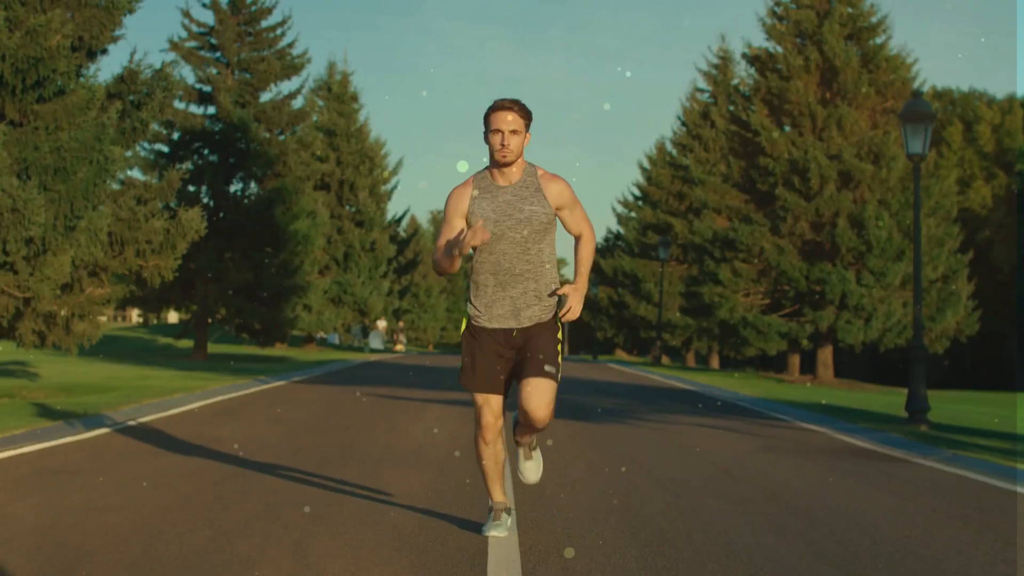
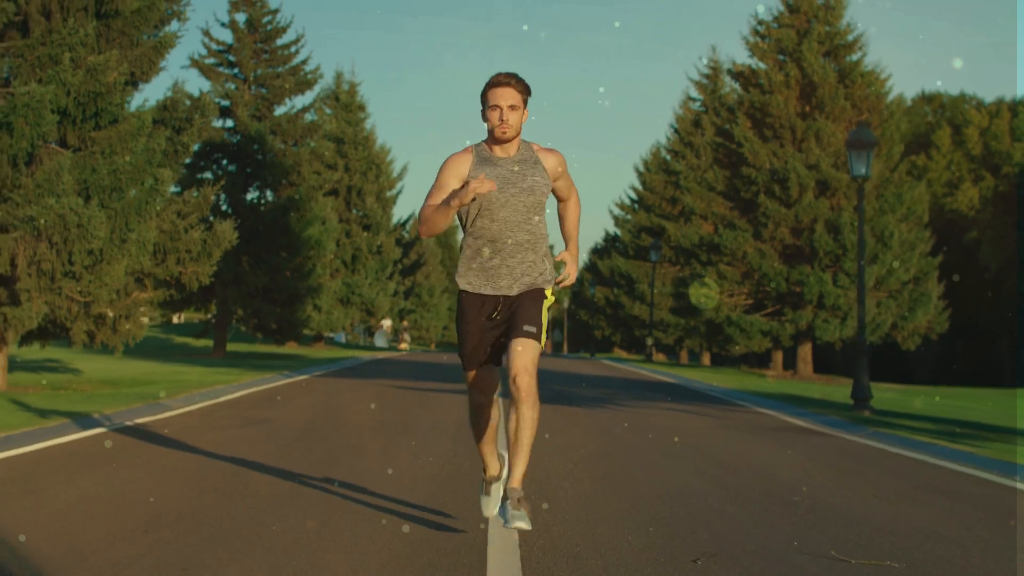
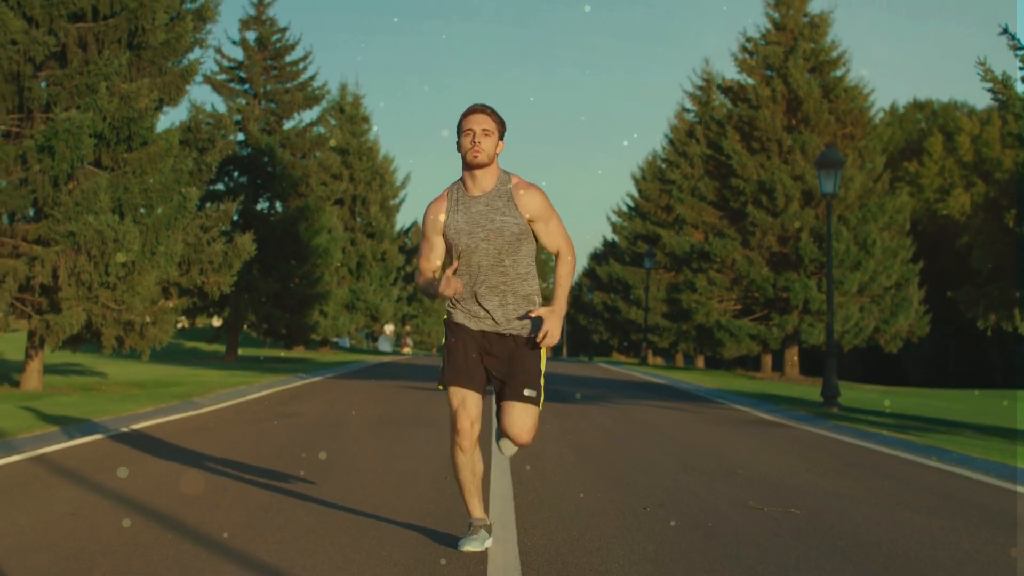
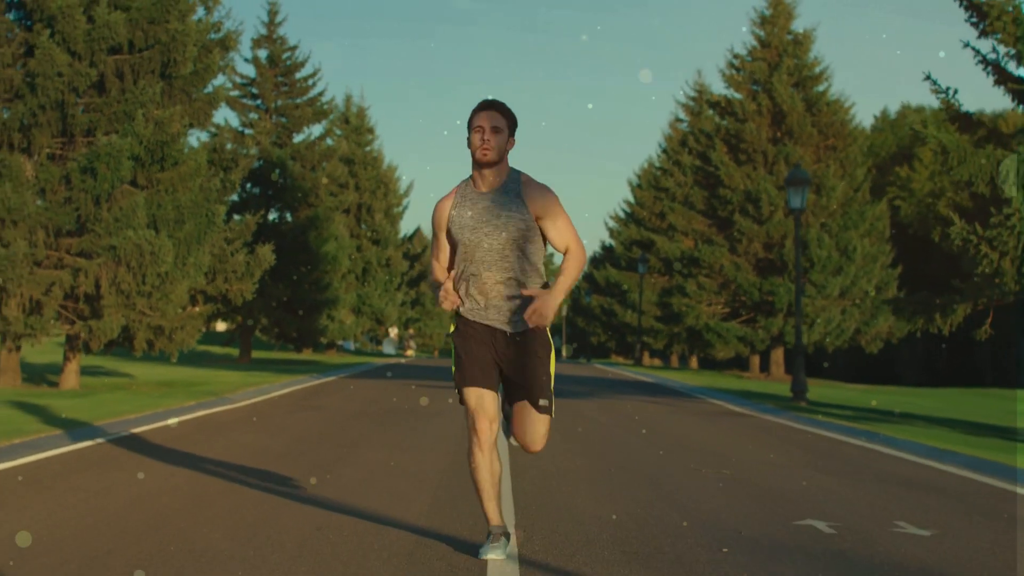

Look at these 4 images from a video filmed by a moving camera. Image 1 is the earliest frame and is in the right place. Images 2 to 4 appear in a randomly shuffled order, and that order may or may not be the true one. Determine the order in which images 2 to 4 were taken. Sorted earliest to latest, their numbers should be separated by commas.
2, 3, 4
